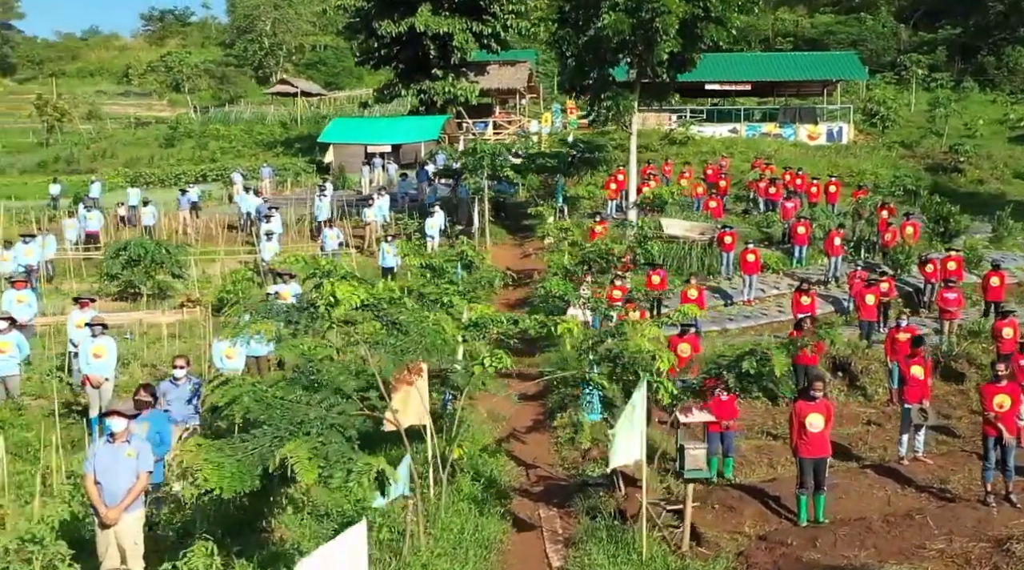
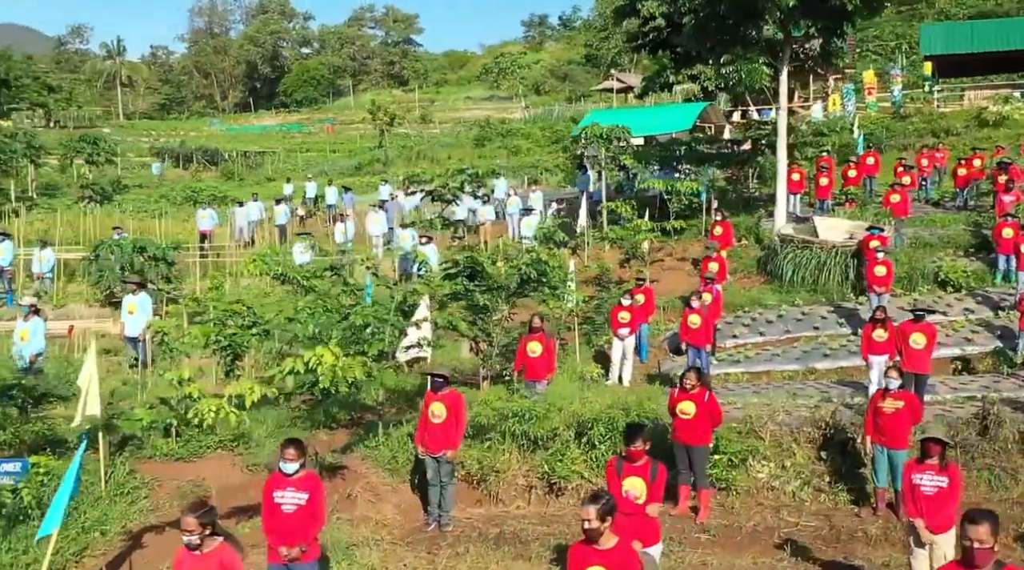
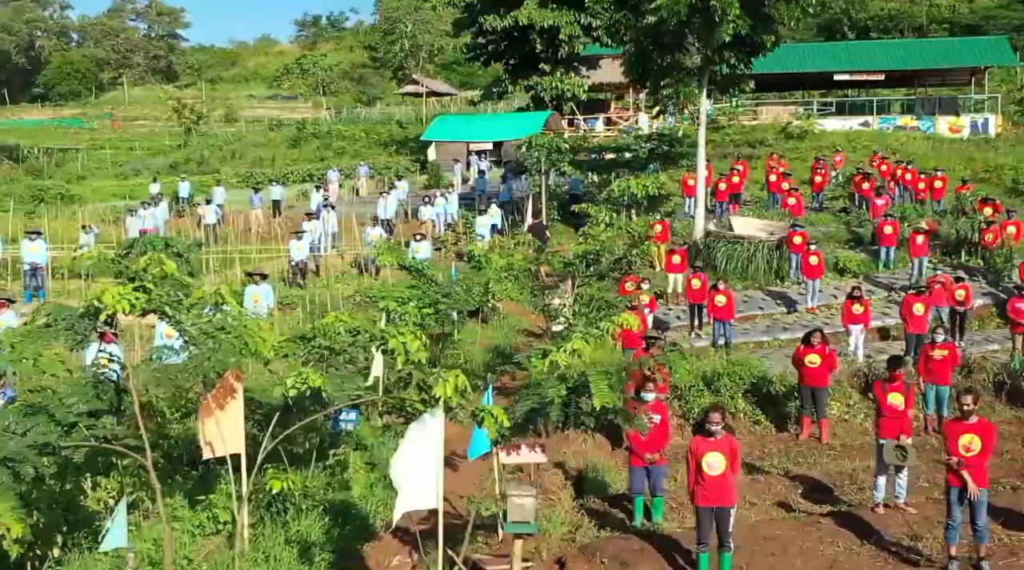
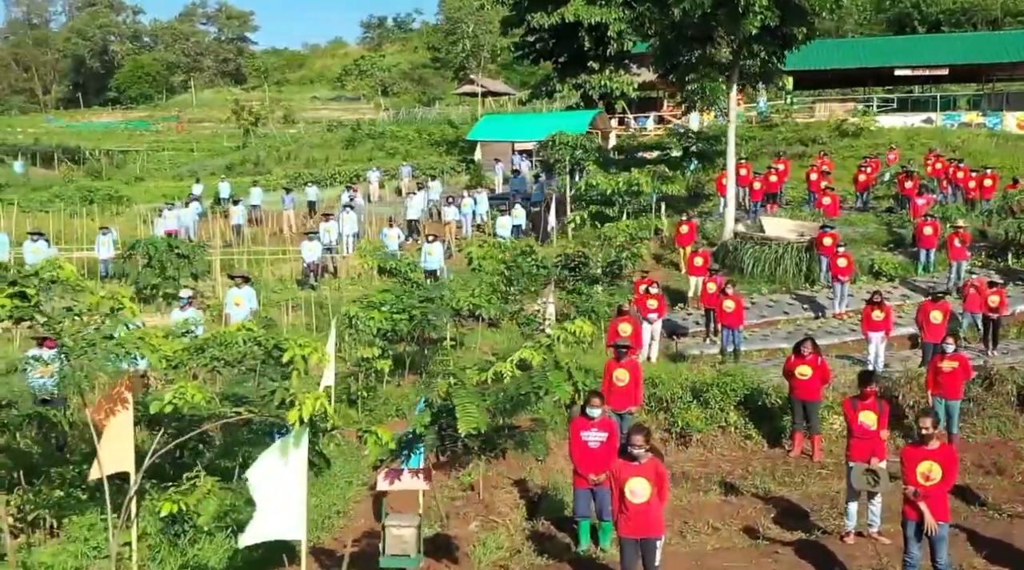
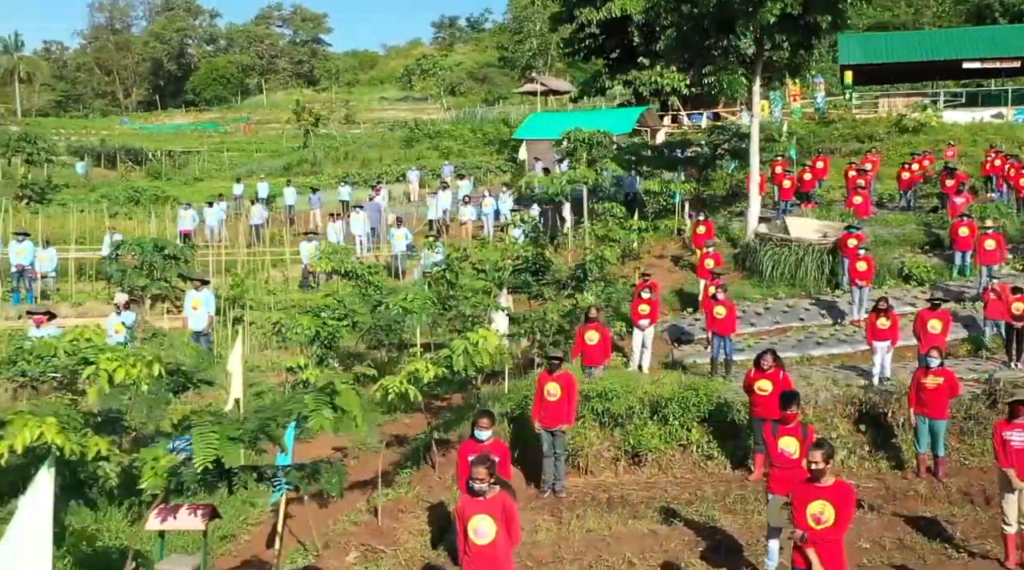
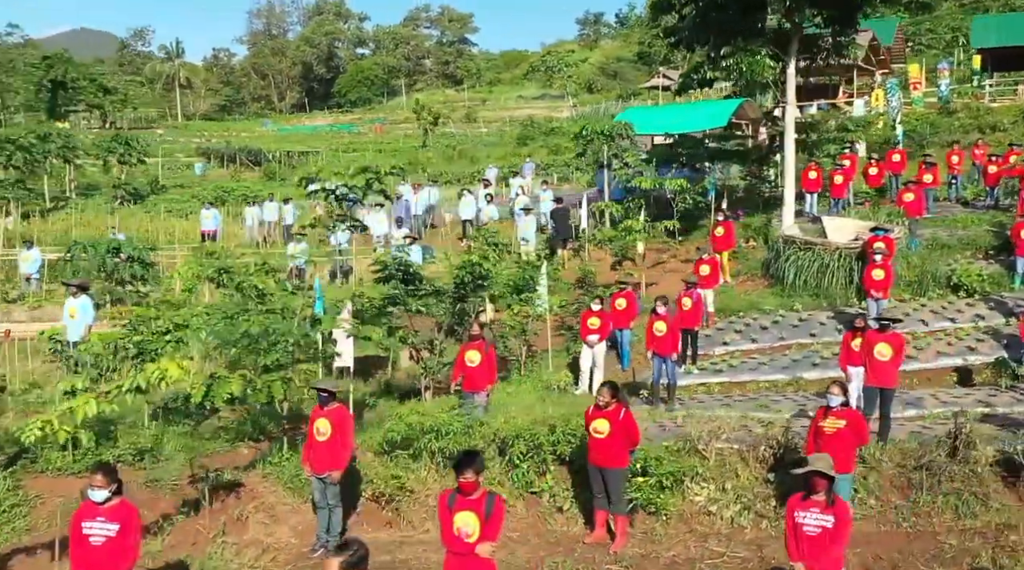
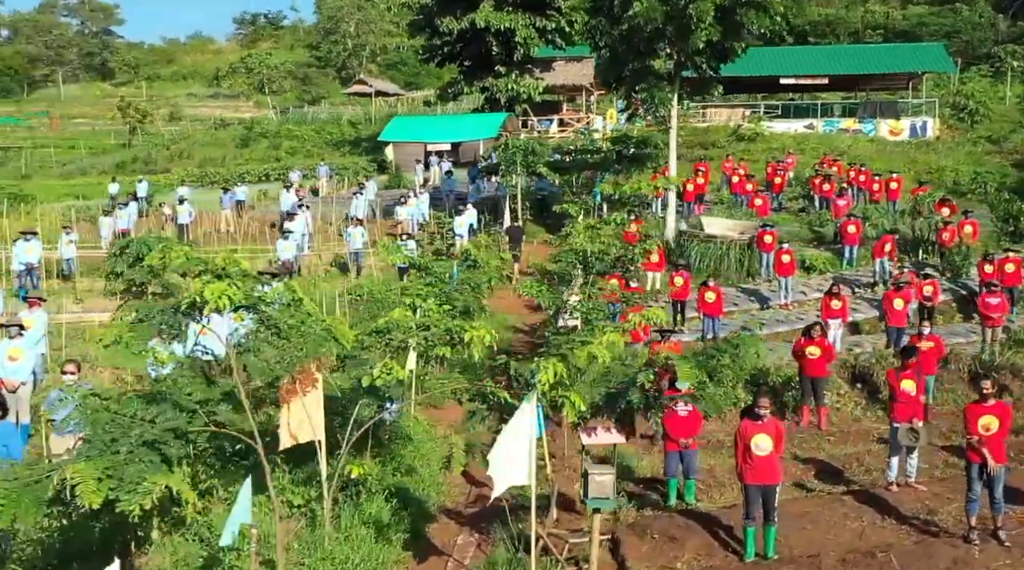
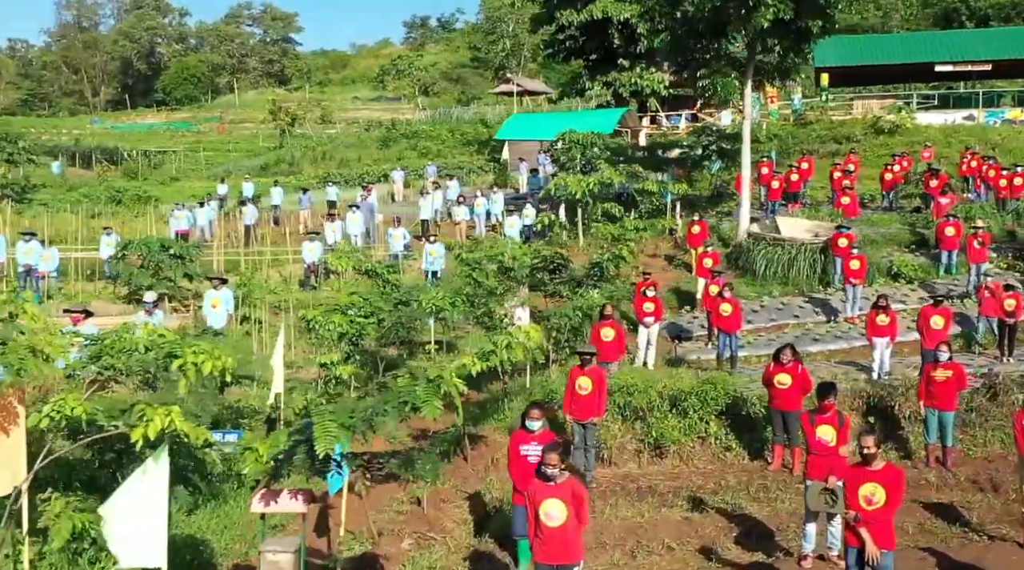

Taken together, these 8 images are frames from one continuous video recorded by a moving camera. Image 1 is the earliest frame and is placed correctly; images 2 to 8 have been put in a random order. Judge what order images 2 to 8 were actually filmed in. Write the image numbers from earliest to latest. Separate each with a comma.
7, 3, 4, 8, 5, 2, 6
